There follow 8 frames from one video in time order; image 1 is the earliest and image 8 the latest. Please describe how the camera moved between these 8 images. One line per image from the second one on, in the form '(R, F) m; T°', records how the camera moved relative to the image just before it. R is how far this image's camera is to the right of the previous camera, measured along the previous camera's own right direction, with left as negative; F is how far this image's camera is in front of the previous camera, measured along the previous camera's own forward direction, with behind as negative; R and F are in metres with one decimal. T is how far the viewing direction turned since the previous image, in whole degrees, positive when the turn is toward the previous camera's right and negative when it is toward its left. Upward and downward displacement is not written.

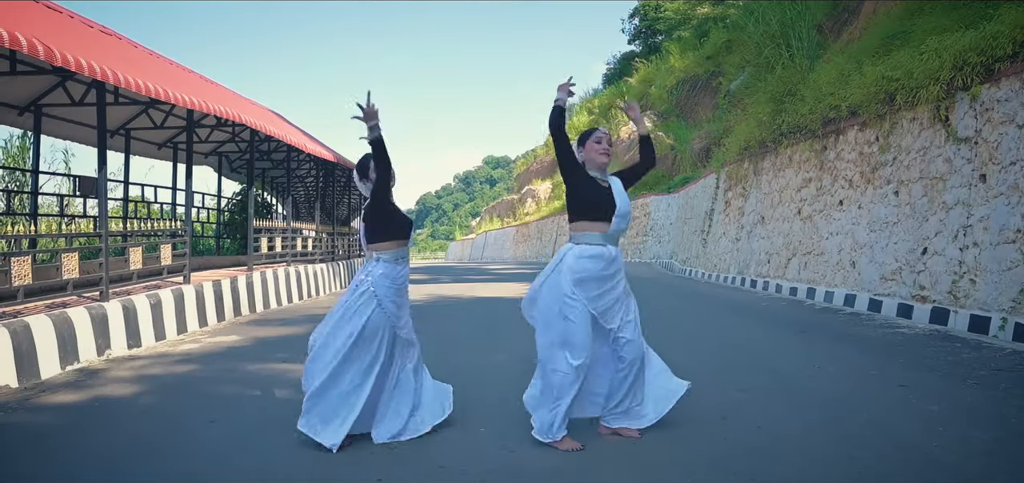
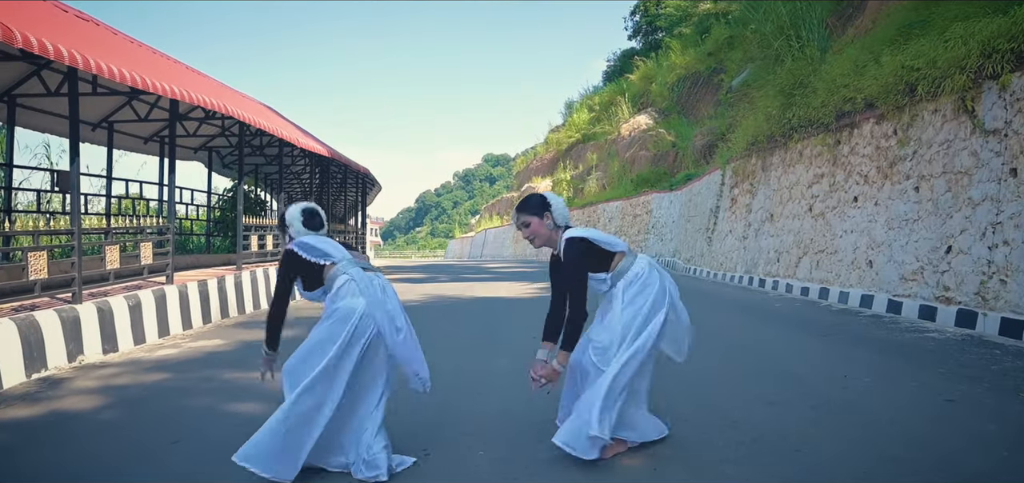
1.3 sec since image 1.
(0.0, +0.5) m; 0°
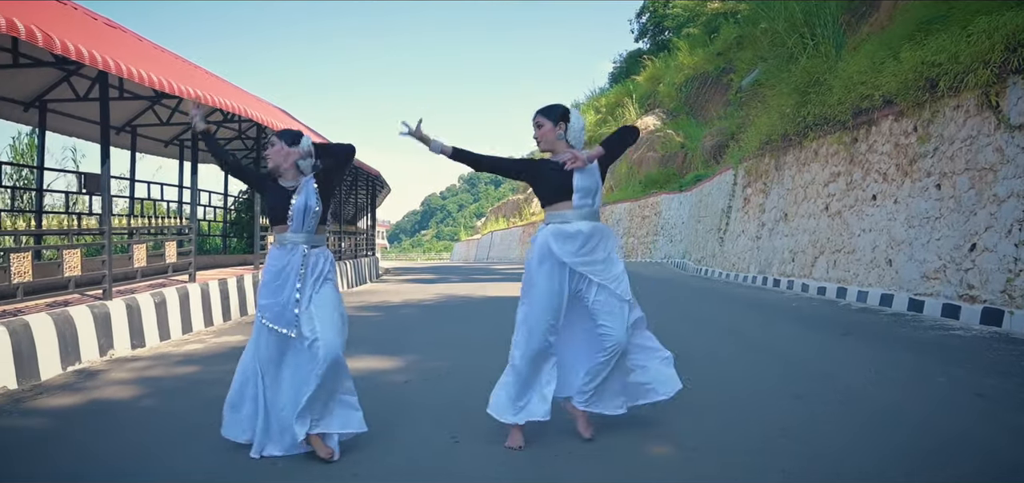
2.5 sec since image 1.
(-0.1, +0.1) m; 0°
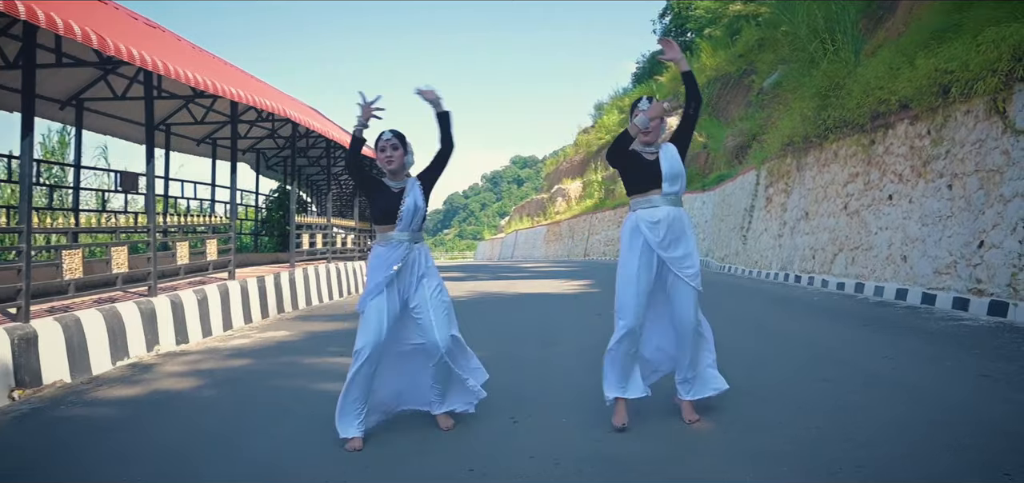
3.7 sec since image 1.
(-0.1, -0.6) m; -2°
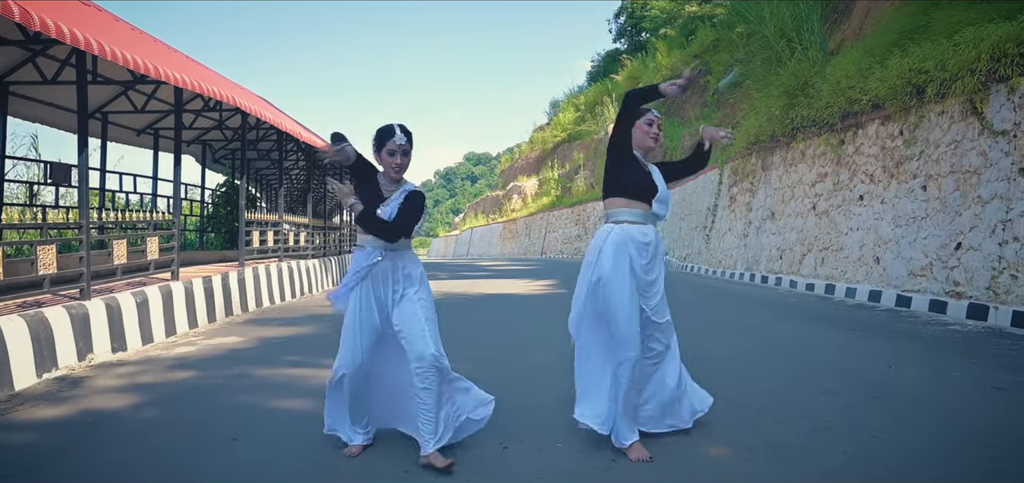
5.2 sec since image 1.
(-0.2, +0.4) m; +3°
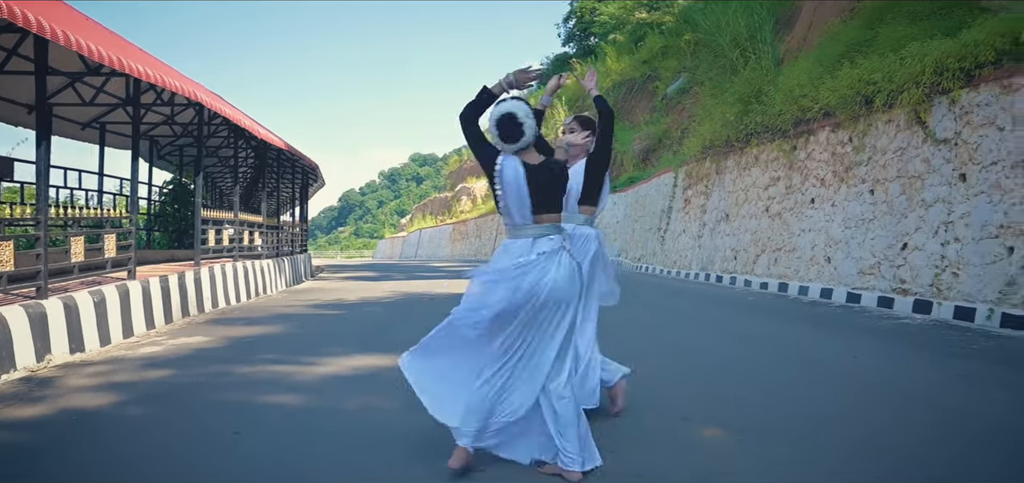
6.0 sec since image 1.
(-0.3, -0.3) m; +4°
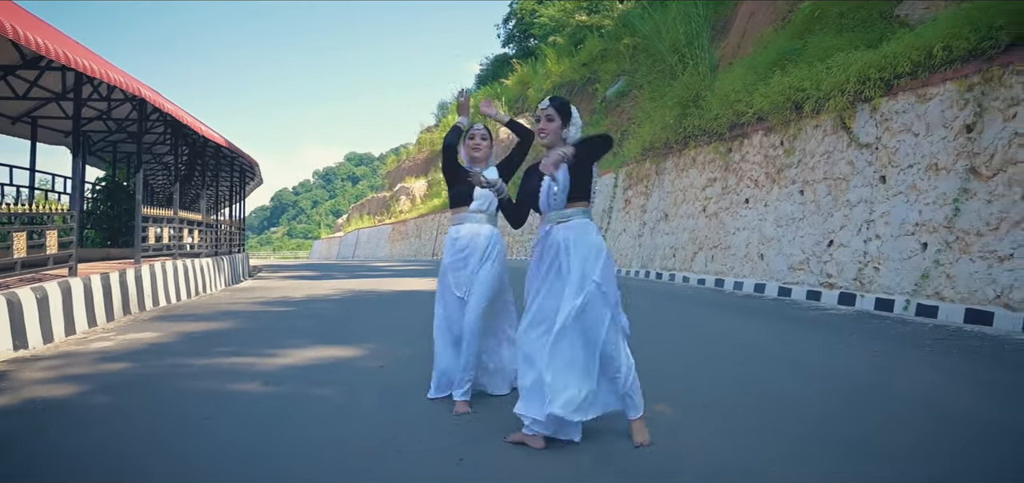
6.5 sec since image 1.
(-0.1, -0.3) m; +4°
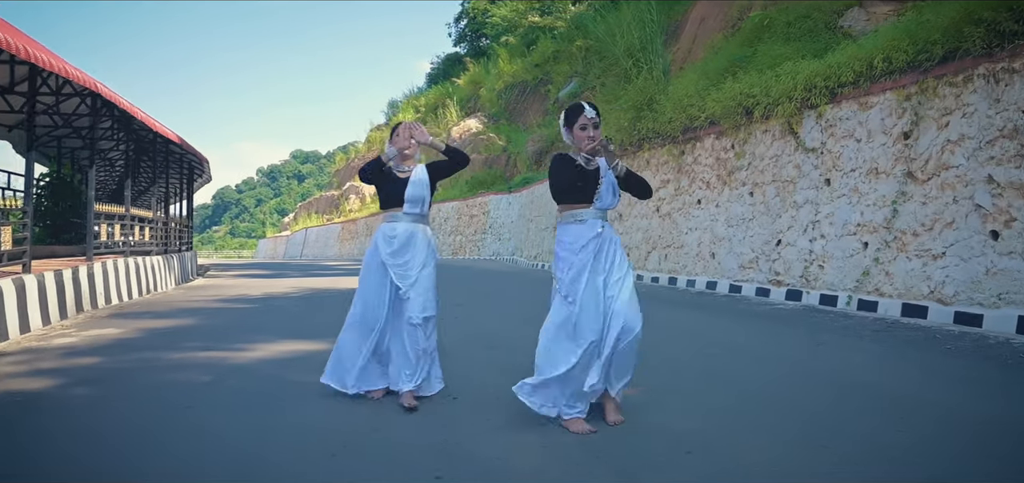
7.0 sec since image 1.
(-0.2, -0.3) m; +4°
